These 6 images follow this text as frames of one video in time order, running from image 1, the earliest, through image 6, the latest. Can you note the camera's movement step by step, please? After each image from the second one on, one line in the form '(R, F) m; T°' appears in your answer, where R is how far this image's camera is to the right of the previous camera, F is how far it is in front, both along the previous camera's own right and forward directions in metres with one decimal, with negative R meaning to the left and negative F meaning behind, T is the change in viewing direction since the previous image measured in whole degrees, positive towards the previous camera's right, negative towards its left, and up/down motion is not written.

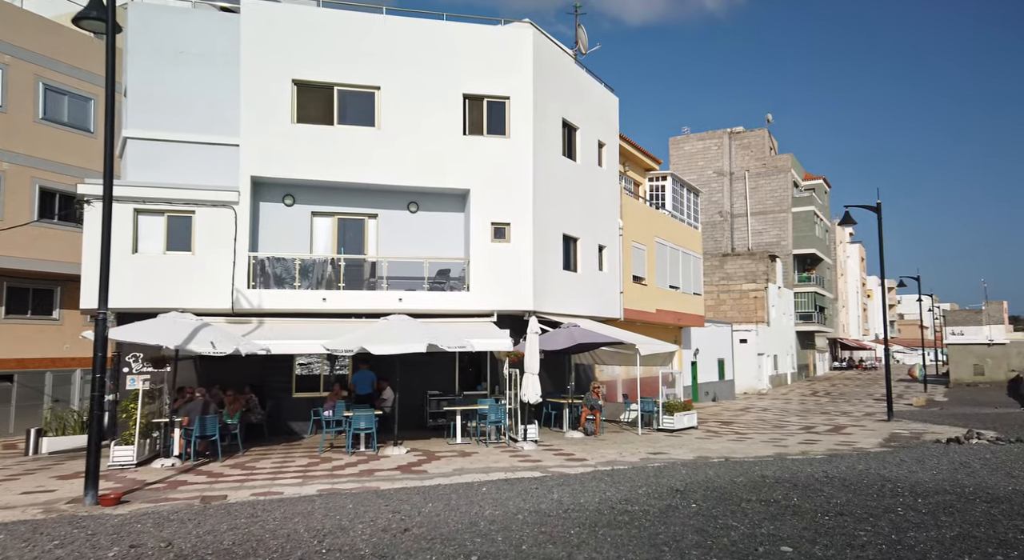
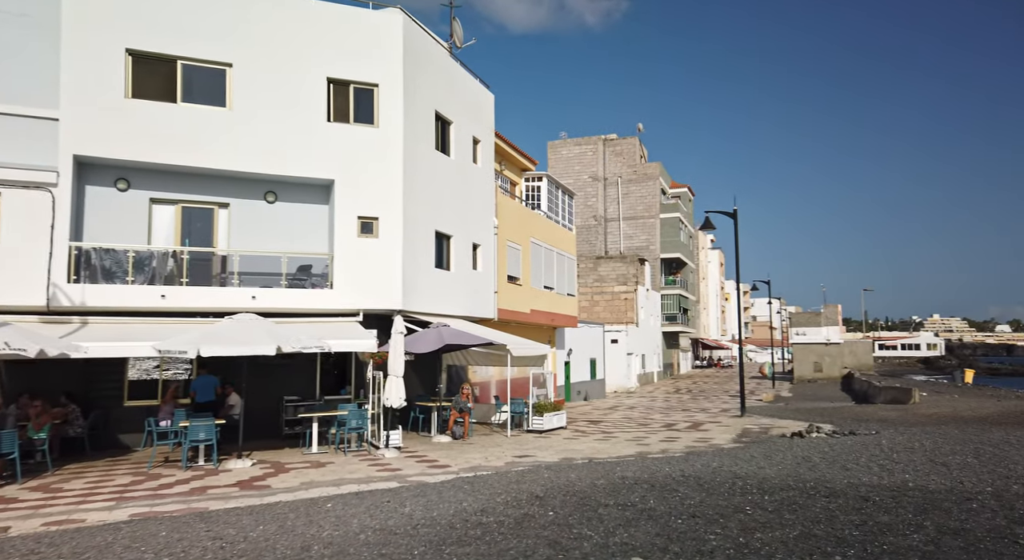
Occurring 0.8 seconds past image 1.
(+0.3, +0.5) m; +10°
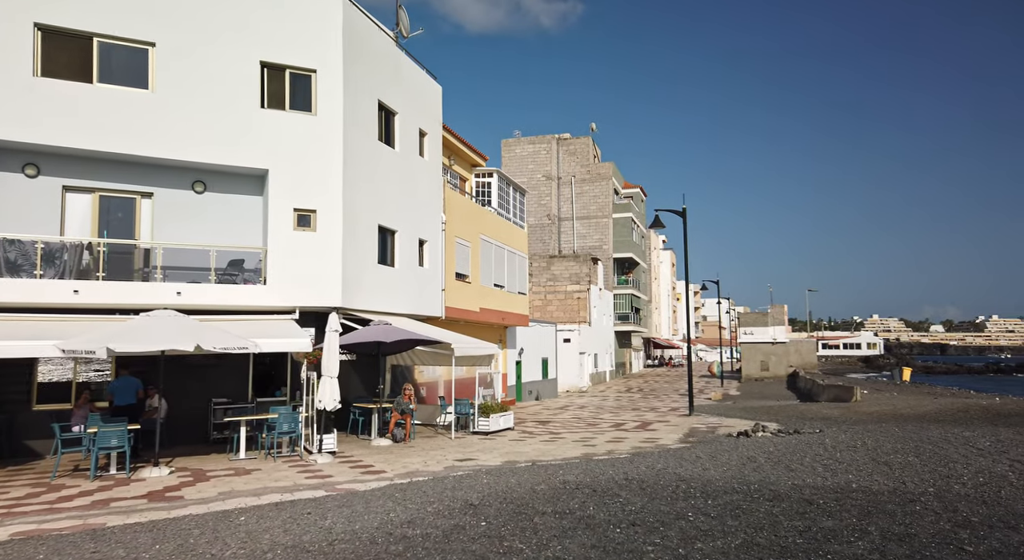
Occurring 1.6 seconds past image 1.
(+0.3, +0.5) m; +4°
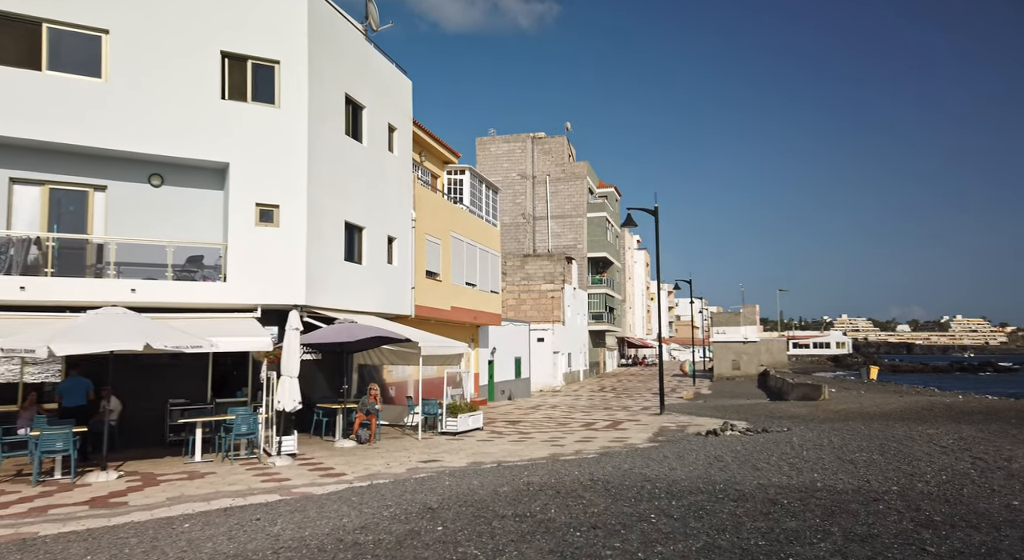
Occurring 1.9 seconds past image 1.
(+0.2, +0.2) m; +2°
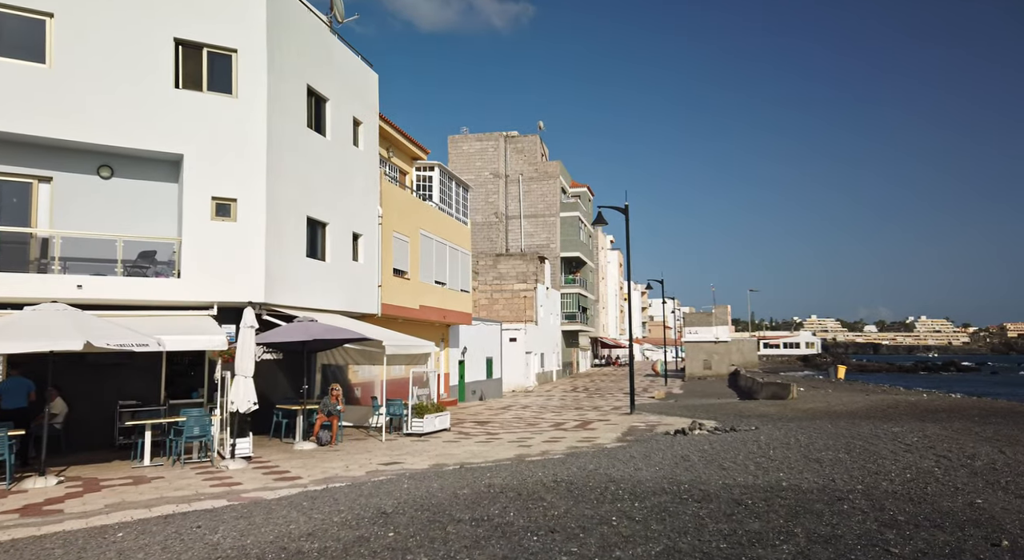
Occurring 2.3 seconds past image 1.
(+0.2, +0.3) m; +2°
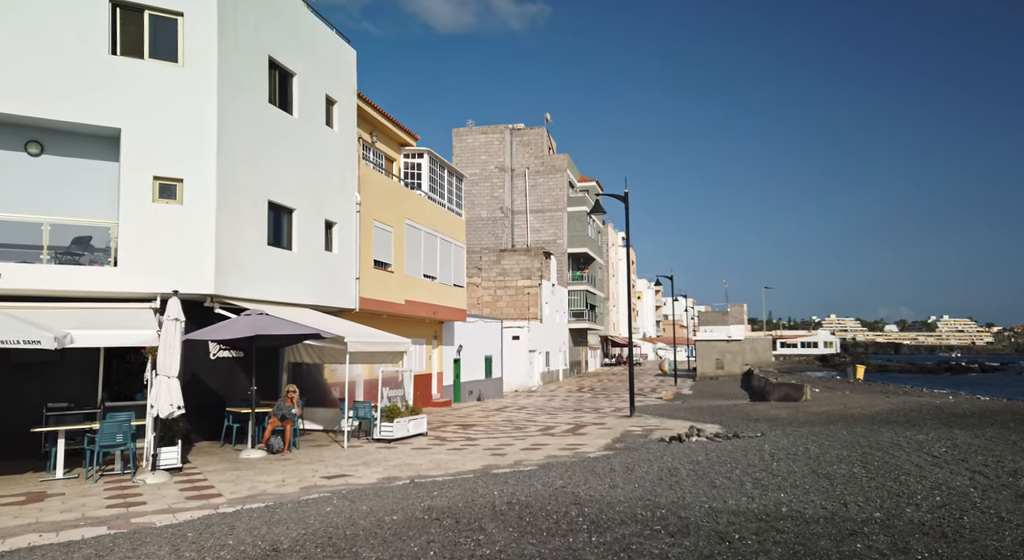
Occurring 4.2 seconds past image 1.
(+0.8, +1.6) m; -1°
